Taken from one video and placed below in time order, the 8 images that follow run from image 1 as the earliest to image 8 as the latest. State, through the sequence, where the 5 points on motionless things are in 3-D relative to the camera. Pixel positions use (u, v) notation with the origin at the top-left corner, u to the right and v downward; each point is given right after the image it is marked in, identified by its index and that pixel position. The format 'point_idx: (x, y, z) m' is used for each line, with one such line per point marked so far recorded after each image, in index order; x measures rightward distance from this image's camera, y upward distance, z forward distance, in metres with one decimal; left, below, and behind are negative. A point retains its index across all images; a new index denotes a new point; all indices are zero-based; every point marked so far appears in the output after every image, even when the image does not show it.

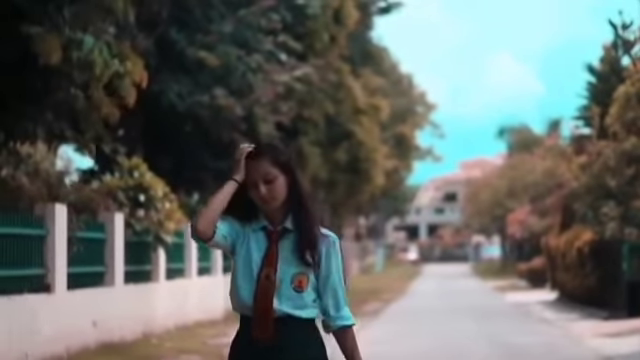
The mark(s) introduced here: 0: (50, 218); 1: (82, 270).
0: (-3.0, -0.4, +15.4) m
1: (-2.9, -1.1, +17.1) m
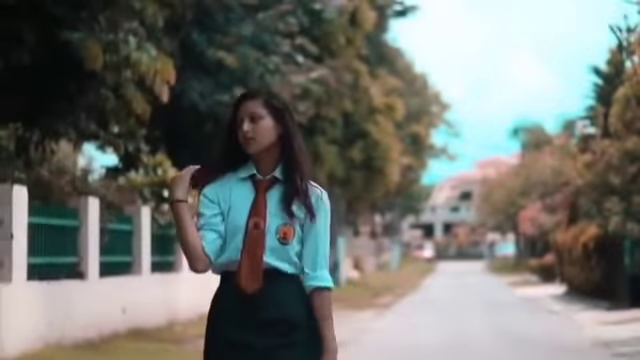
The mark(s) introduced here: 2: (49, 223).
0: (-2.8, -0.4, +16.6) m
1: (-2.7, -1.1, +18.3) m
2: (-3.0, -0.5, +15.3) m
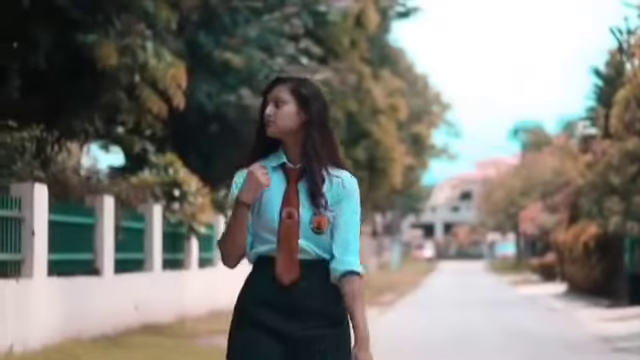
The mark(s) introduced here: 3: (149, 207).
0: (-2.7, -0.3, +17.1) m
1: (-2.6, -1.0, +18.7) m
2: (-2.9, -0.5, +15.7) m
3: (-2.5, -0.4, +20.0) m
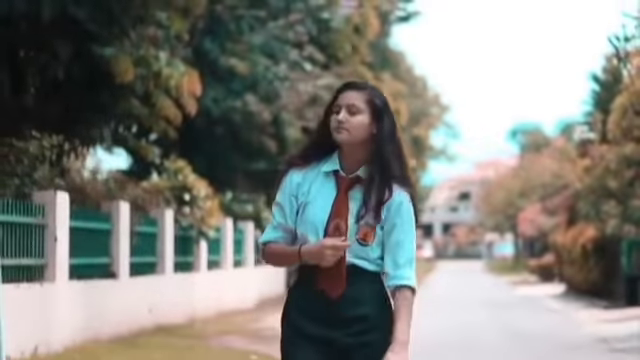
0: (-2.6, -0.4, +17.7) m
1: (-2.5, -1.1, +19.4) m
2: (-2.8, -0.5, +16.4) m
3: (-2.4, -0.5, +20.6) m
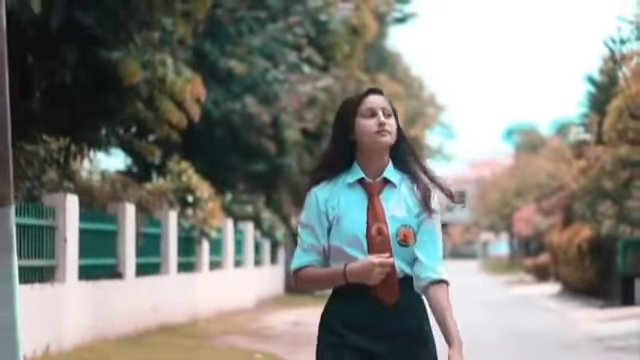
0: (-2.6, -0.5, +18.1) m
1: (-2.5, -1.2, +19.7) m
2: (-2.8, -0.6, +16.7) m
3: (-2.3, -0.5, +21.0) m
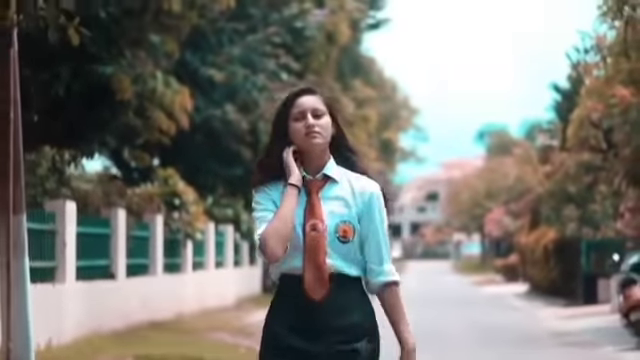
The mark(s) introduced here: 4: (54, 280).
0: (-2.9, -0.5, +19.3) m
1: (-2.8, -1.2, +21.0) m
2: (-3.0, -0.7, +17.9) m
3: (-2.7, -0.6, +22.2) m
4: (-3.1, -1.2, +16.1) m
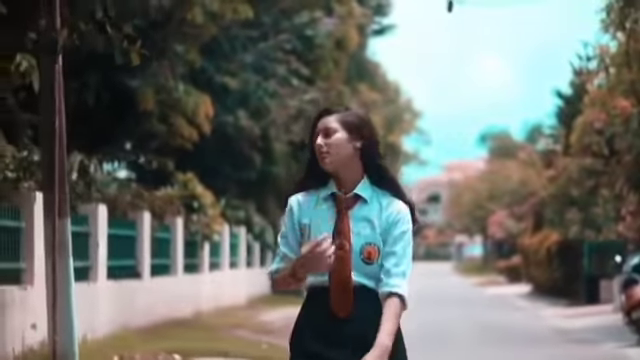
0: (-2.7, -0.6, +20.3) m
1: (-2.6, -1.3, +21.9) m
2: (-2.8, -0.7, +18.9) m
3: (-2.5, -0.7, +23.2) m
4: (-2.9, -1.2, +17.1) m
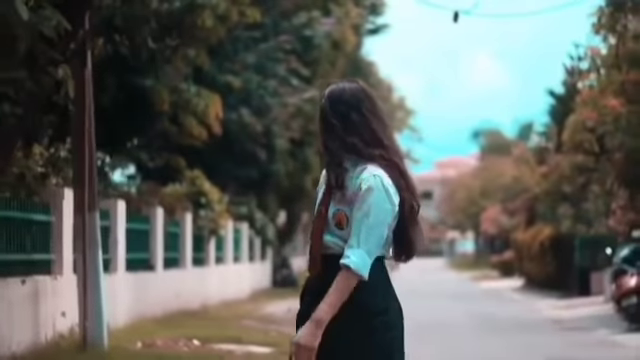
0: (-2.6, -0.6, +21.3) m
1: (-2.5, -1.3, +22.9) m
2: (-2.7, -0.7, +19.9) m
3: (-2.4, -0.6, +24.2) m
4: (-2.8, -1.2, +18.1) m
